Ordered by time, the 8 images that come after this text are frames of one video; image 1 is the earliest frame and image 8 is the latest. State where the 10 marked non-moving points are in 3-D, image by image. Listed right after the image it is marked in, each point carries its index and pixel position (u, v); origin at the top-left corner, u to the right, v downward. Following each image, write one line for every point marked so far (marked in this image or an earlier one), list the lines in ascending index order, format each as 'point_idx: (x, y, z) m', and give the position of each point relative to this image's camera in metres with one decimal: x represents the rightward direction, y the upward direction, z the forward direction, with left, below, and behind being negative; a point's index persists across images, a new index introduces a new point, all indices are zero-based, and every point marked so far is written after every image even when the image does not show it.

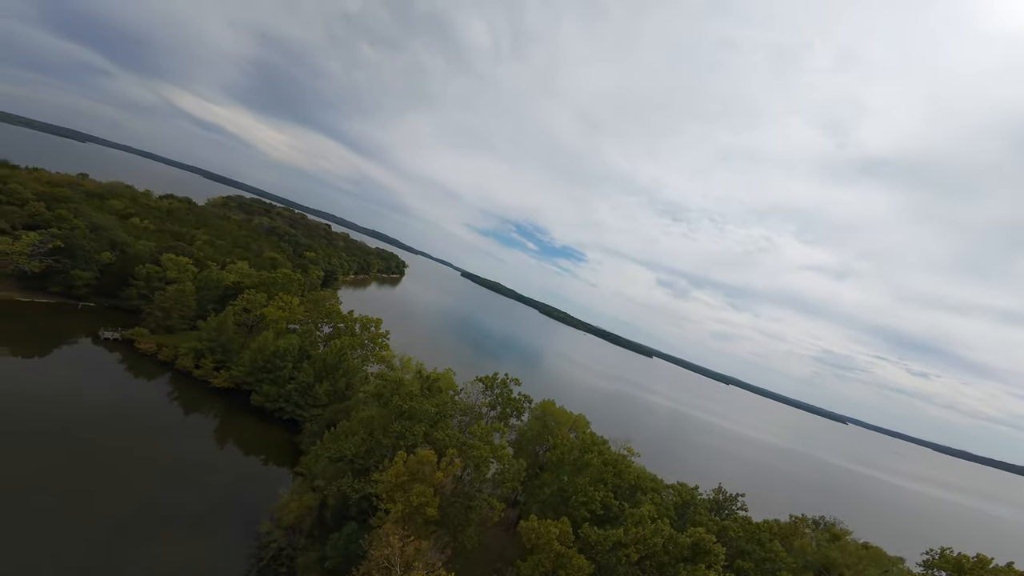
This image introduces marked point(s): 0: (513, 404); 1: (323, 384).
0: (+0.1, -4.6, +16.4) m
1: (-8.6, -4.4, +18.9) m
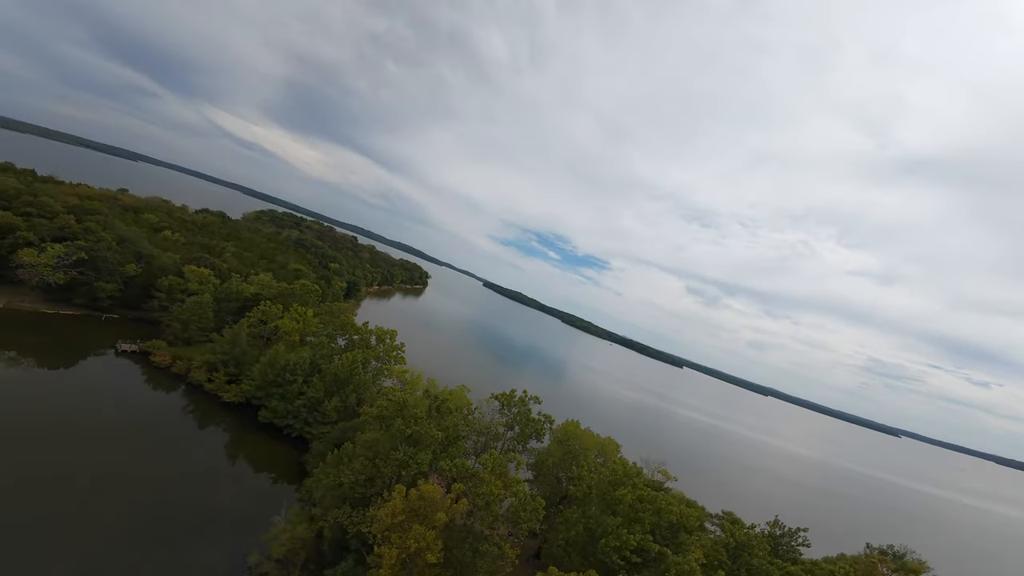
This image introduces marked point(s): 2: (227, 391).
0: (+0.8, -4.9, +14.9) m
1: (-7.8, -4.9, +17.9) m
2: (-13.9, -5.0, +19.9) m
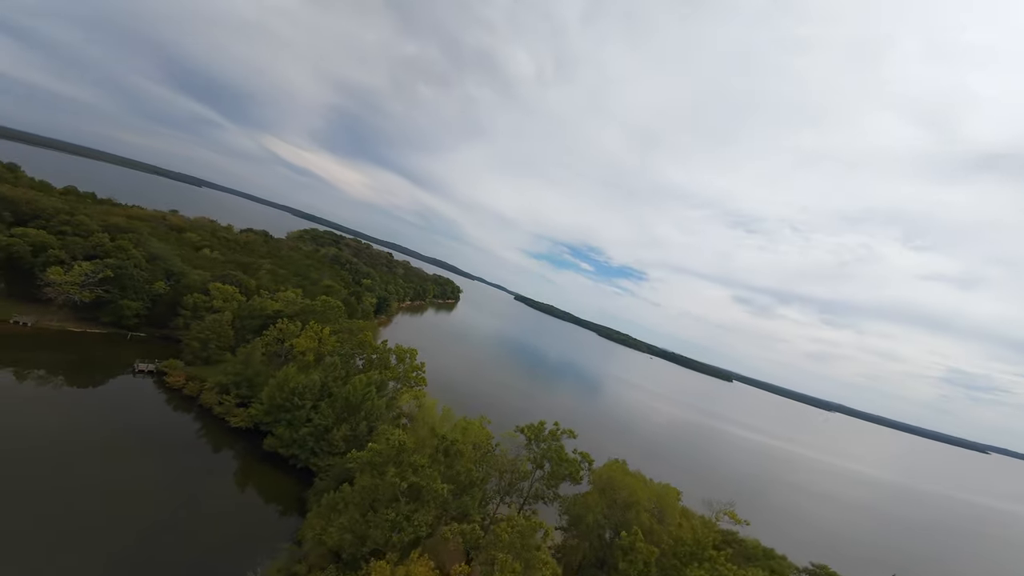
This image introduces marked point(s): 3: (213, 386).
0: (+1.7, -5.3, +12.4) m
1: (-6.6, -5.5, +16.2) m
2: (-12.6, -5.8, +18.6) m
3: (-14.4, -4.7, +20.0) m
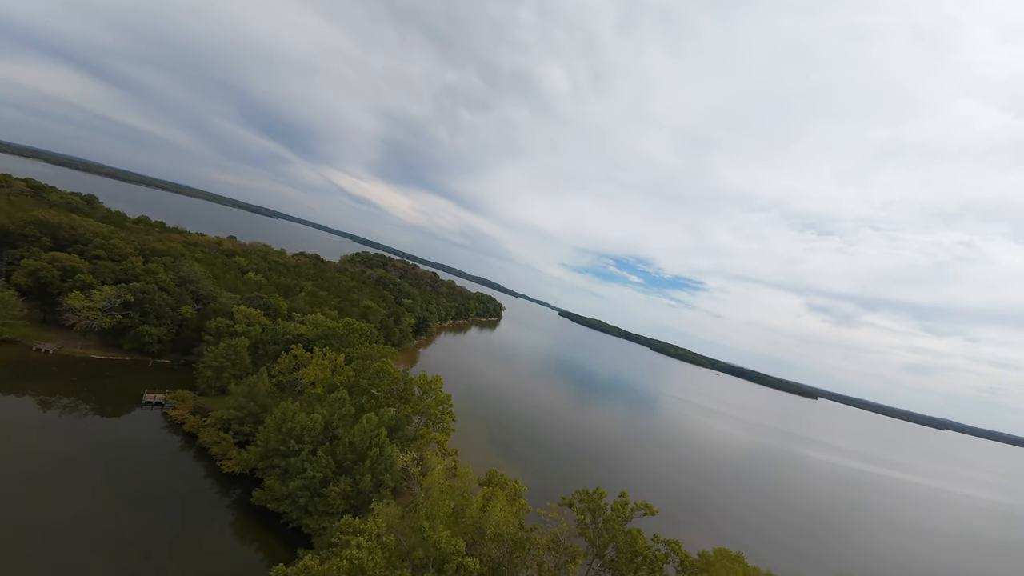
0: (+2.6, -5.4, +8.4) m
1: (-5.3, -6.0, +13.0) m
2: (-10.9, -6.6, +16.1) m
3: (-12.6, -5.6, +17.7) m
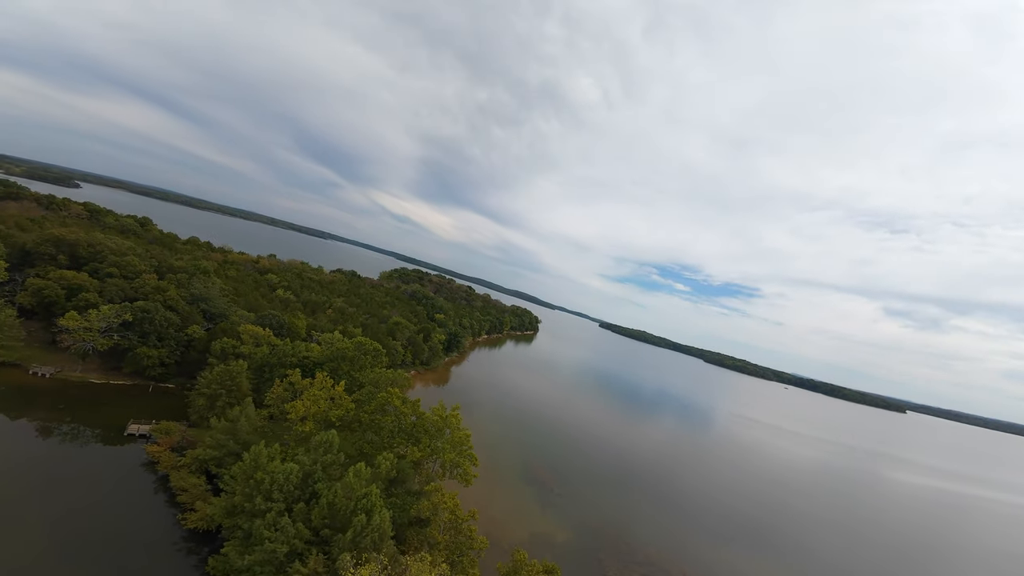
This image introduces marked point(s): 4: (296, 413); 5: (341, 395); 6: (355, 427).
0: (+2.9, -5.3, +4.2) m
1: (-4.5, -6.2, +9.4) m
2: (-9.8, -7.1, +13.0) m
3: (-11.4, -6.2, +14.8) m
4: (-8.0, -4.6, +15.6) m
5: (-7.2, -4.4, +17.7) m
6: (-5.4, -4.9, +14.6) m
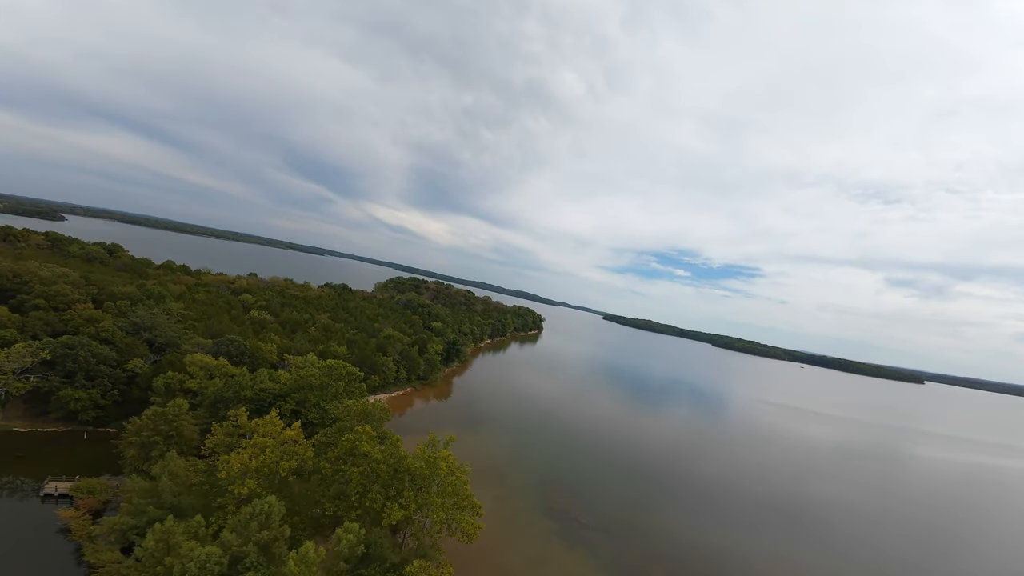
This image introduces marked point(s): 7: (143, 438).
0: (+3.2, -5.0, 0.0) m
1: (-4.1, -6.5, +5.2) m
2: (-9.4, -7.8, +8.8) m
3: (-11.0, -7.0, +10.6) m
4: (-7.8, -5.1, +11.4) m
5: (-7.0, -4.9, +13.5) m
6: (-5.2, -5.2, +10.4) m
7: (-13.5, -5.7, +15.1) m
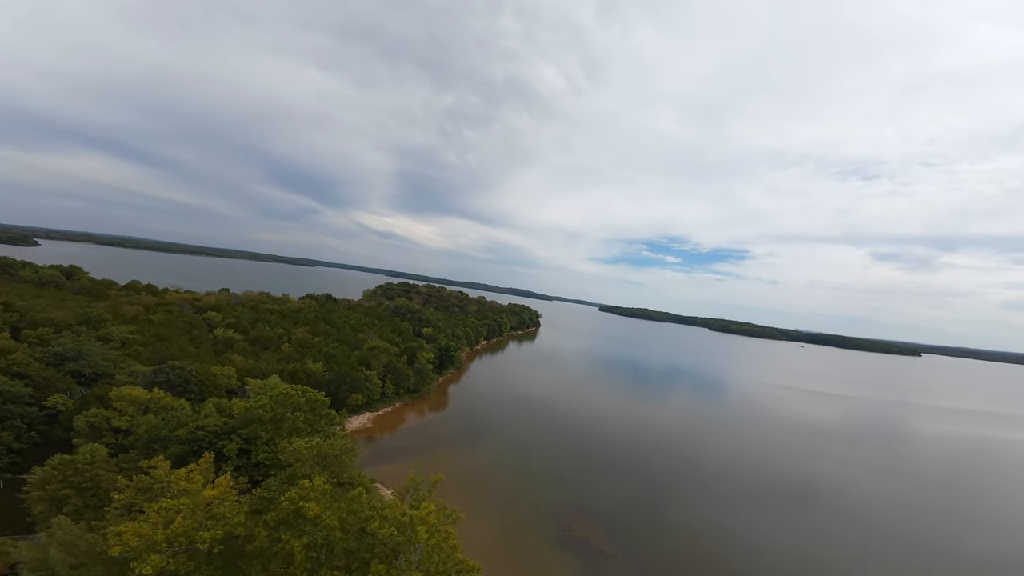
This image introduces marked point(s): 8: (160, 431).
0: (+3.6, -4.7, -4.0) m
1: (-3.6, -6.6, +1.2) m
2: (-8.8, -8.2, +4.7) m
3: (-10.6, -7.6, +6.4) m
4: (-7.5, -5.5, +7.3) m
5: (-6.7, -5.2, +9.3) m
6: (-4.8, -5.4, +6.3) m
7: (-13.2, -6.4, +10.9) m
8: (-13.1, -5.5, +14.5) m
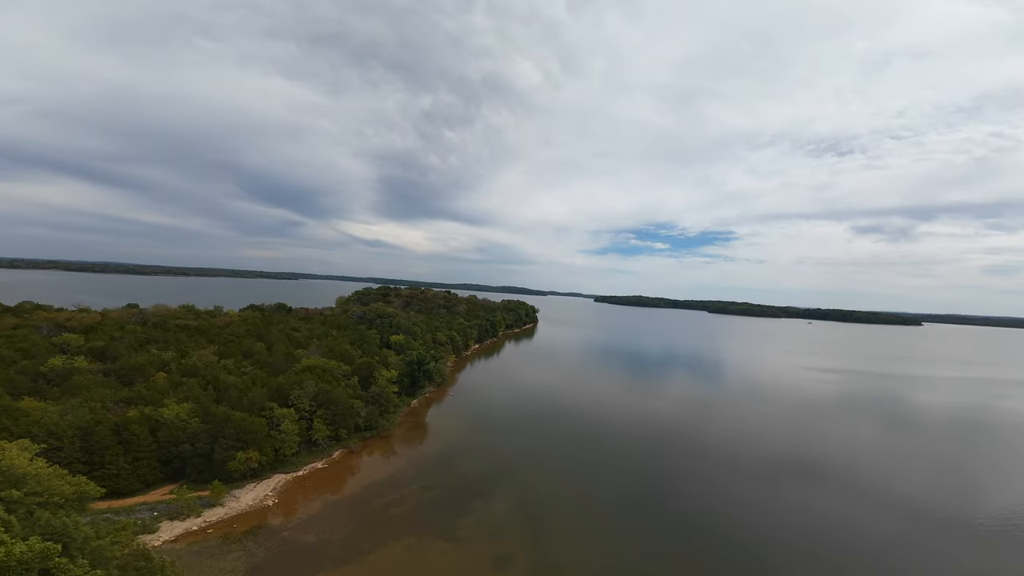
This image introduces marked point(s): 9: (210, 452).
0: (+4.1, -3.2, -16.1) m
1: (-3.1, -5.7, -11.1) m
2: (-8.3, -7.6, -7.7) m
3: (-10.1, -7.1, -5.9) m
4: (-7.2, -4.8, -5.0) m
5: (-6.5, -4.4, -3.0) m
6: (-4.5, -4.5, -5.9) m
7: (-12.9, -6.1, -1.5) m
8: (-12.9, -5.2, +2.0) m
9: (-13.0, -7.2, +18.2) m
